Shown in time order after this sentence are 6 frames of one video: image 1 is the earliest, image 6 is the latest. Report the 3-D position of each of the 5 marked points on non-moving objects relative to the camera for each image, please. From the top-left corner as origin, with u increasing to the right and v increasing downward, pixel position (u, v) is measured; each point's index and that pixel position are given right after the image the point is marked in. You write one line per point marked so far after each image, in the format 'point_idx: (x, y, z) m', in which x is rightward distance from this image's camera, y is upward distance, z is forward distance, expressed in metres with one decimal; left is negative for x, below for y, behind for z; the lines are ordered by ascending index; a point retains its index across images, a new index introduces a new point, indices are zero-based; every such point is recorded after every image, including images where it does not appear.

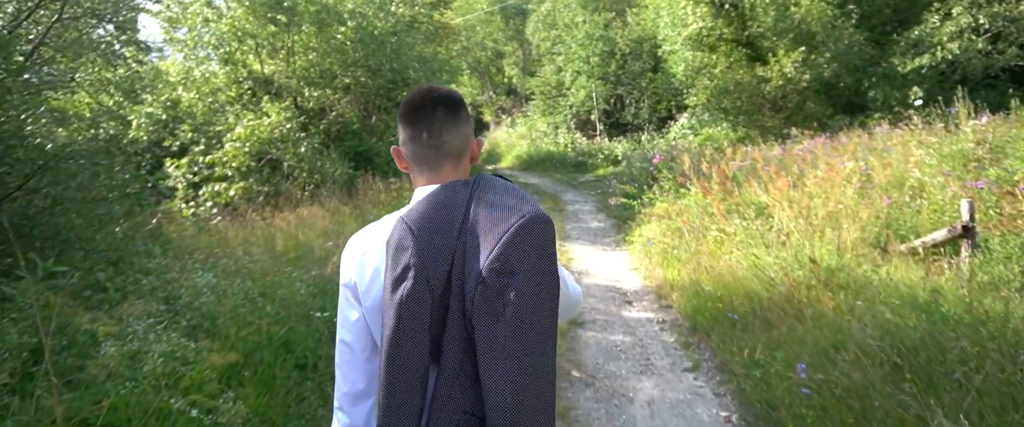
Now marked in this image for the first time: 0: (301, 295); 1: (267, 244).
0: (-1.7, -0.6, +4.4) m
1: (-2.9, -0.4, +6.7) m
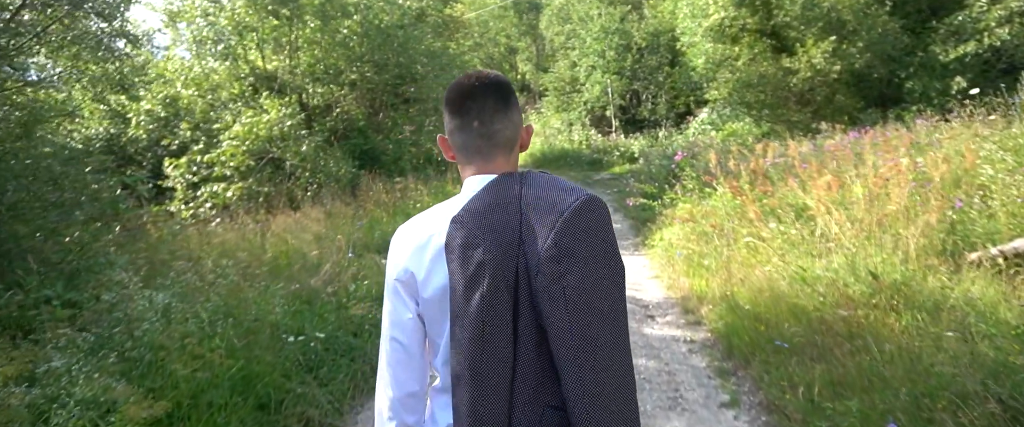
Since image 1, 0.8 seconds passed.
0: (-1.6, -0.7, +3.9) m
1: (-2.8, -0.4, +6.2) m
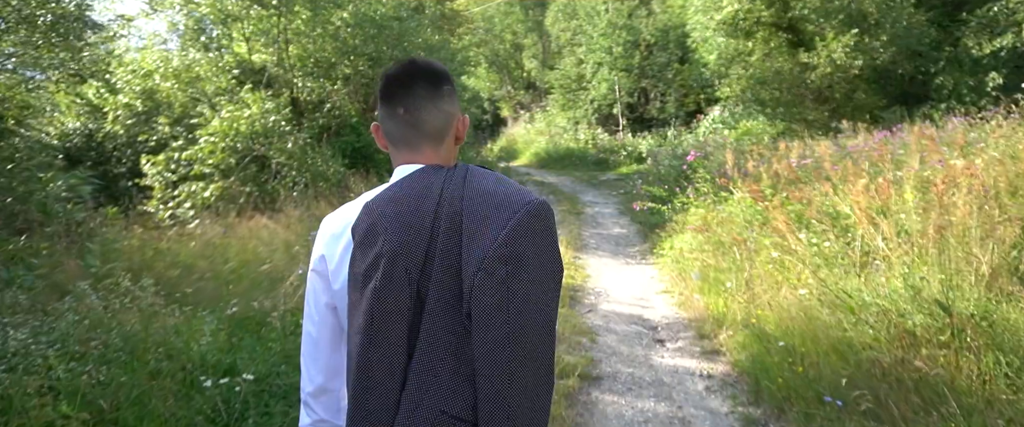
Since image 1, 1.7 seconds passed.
0: (-1.7, -0.7, +3.2) m
1: (-2.9, -0.5, +5.5) m
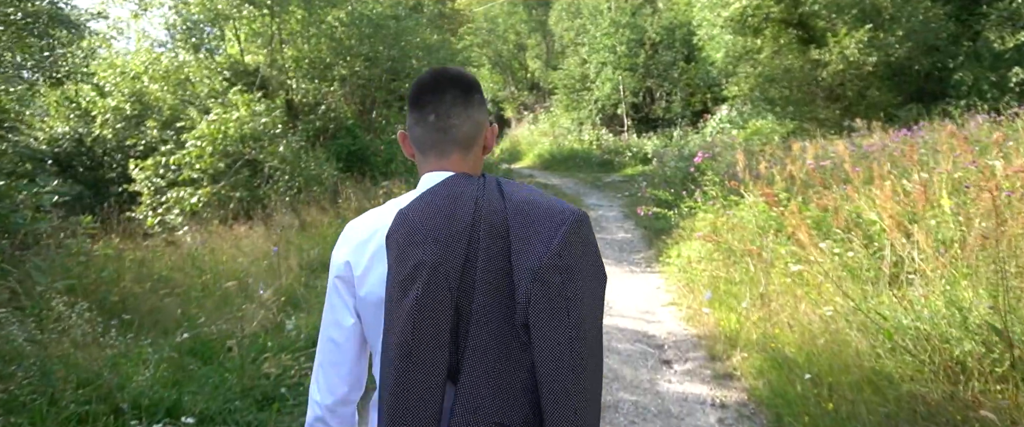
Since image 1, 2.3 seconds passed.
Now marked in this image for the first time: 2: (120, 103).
0: (-1.8, -0.8, +2.8) m
1: (-2.9, -0.6, +5.2) m
2: (-7.2, +2.1, +10.7) m
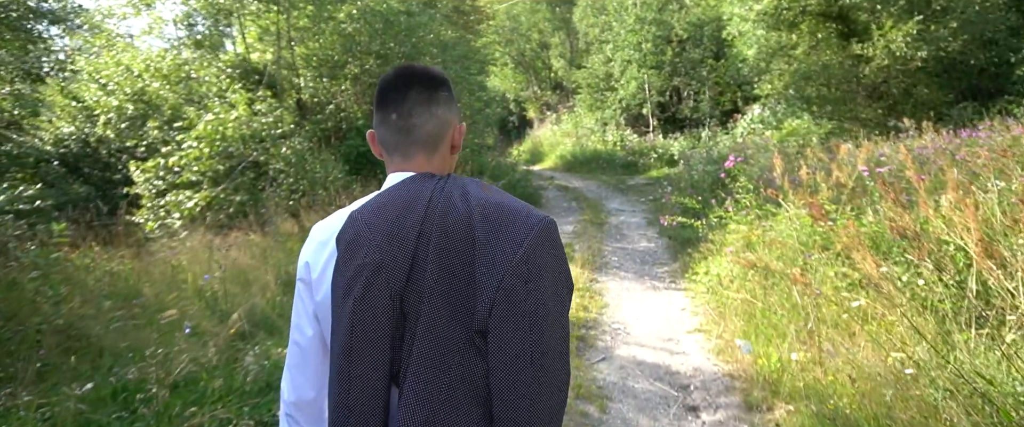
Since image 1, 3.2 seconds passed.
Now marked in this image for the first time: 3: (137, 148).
0: (-1.9, -0.9, +2.3) m
1: (-2.9, -0.6, +4.6) m
2: (-6.9, +2.0, +10.4) m
3: (-6.8, +1.2, +10.5) m
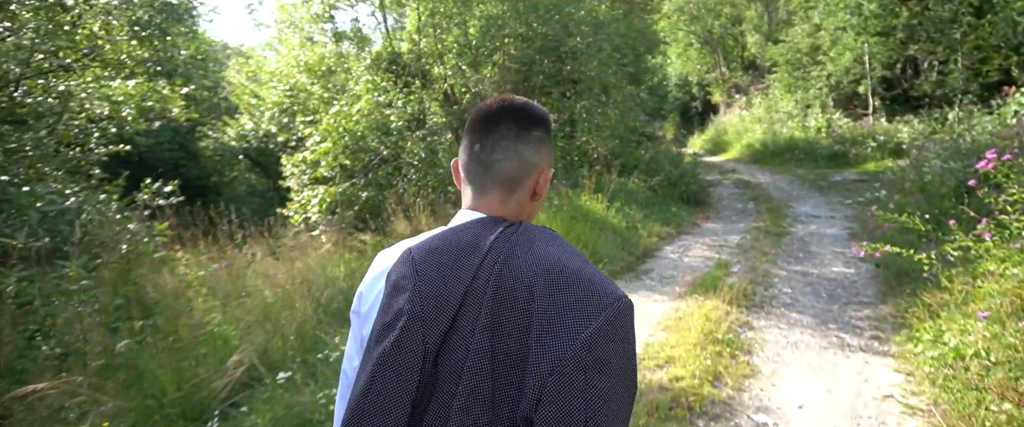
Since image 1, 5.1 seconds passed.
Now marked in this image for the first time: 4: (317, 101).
0: (-2.1, -1.0, +1.5) m
1: (-2.3, -0.7, +4.0) m
2: (-4.3, +2.1, +10.7) m
3: (-4.1, +1.3, +10.8) m
4: (-3.4, +2.0, +10.1) m
